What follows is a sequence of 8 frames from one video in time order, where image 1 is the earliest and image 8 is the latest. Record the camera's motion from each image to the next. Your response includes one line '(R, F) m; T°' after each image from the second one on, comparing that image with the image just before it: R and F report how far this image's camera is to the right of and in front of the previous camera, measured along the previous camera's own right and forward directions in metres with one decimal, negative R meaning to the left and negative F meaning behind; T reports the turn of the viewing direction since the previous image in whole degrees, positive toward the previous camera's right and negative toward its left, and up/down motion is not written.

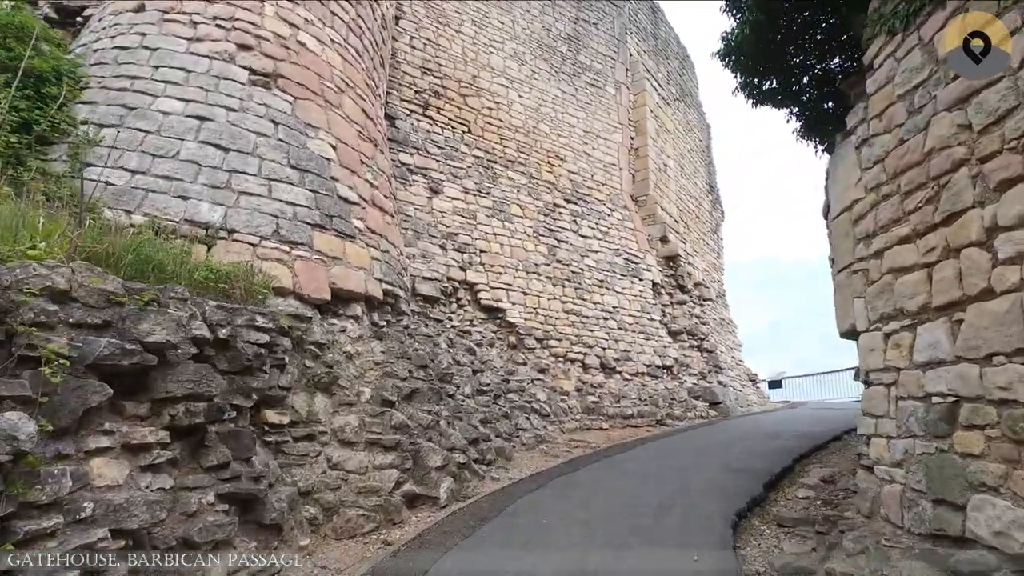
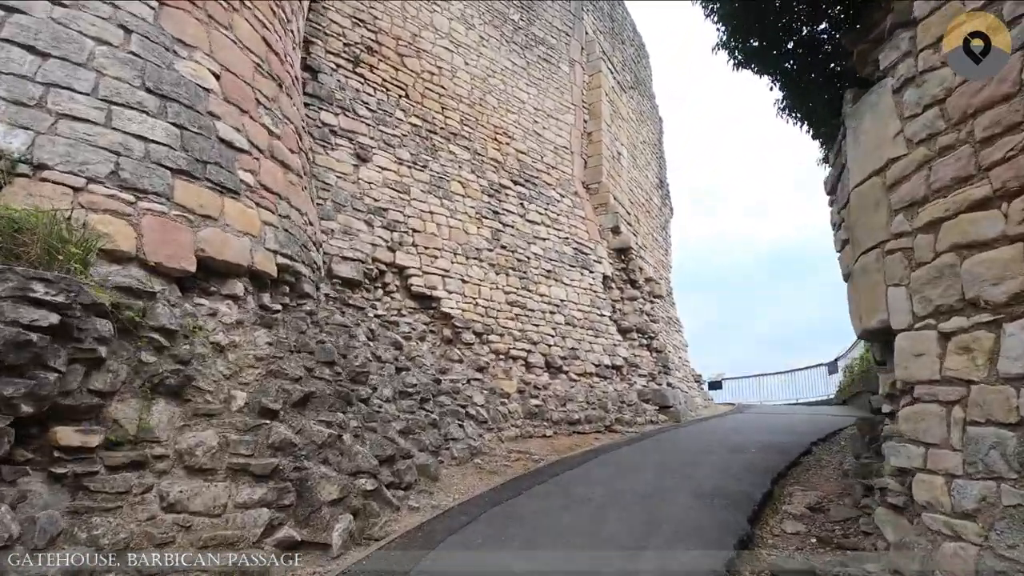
(+0.1, +1.1) m; +6°
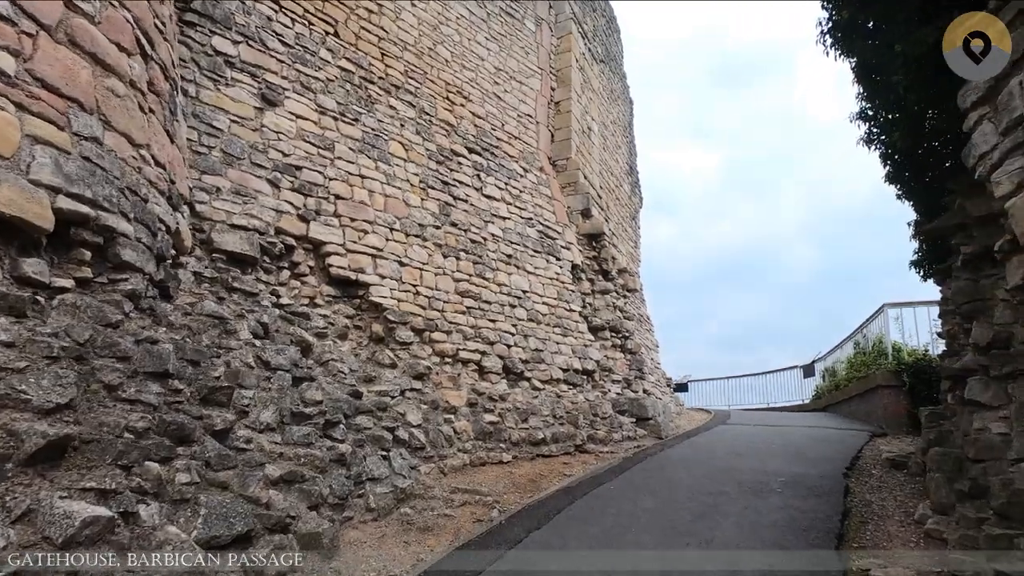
(+0.1, +1.6) m; +4°
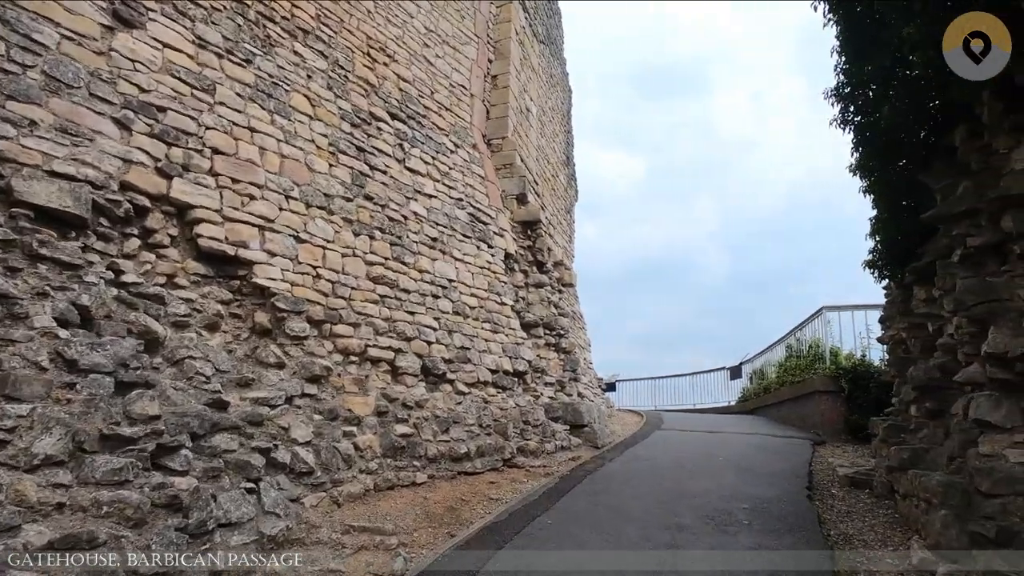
(+0.1, +1.0) m; +8°
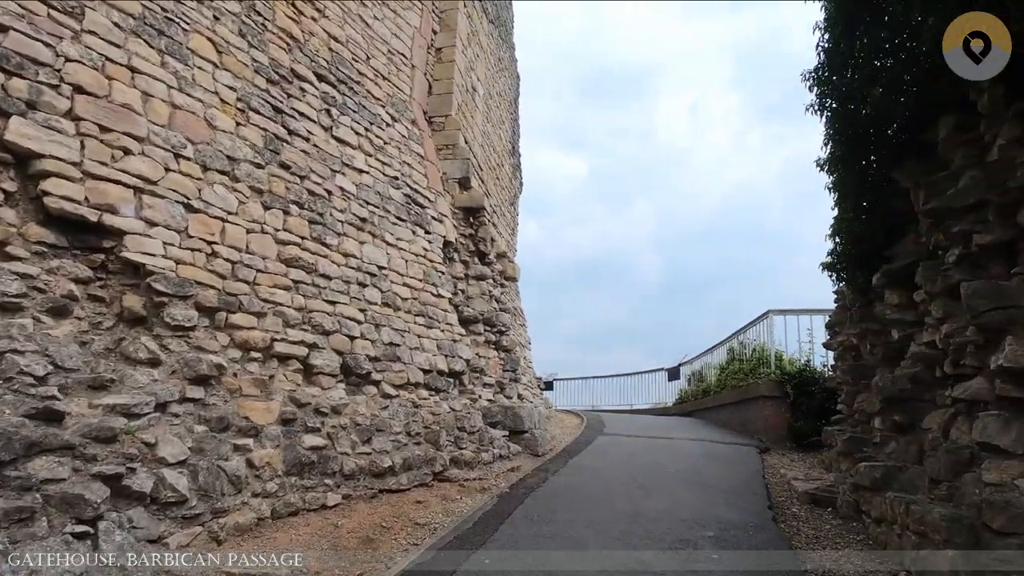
(0.0, +0.7) m; +6°
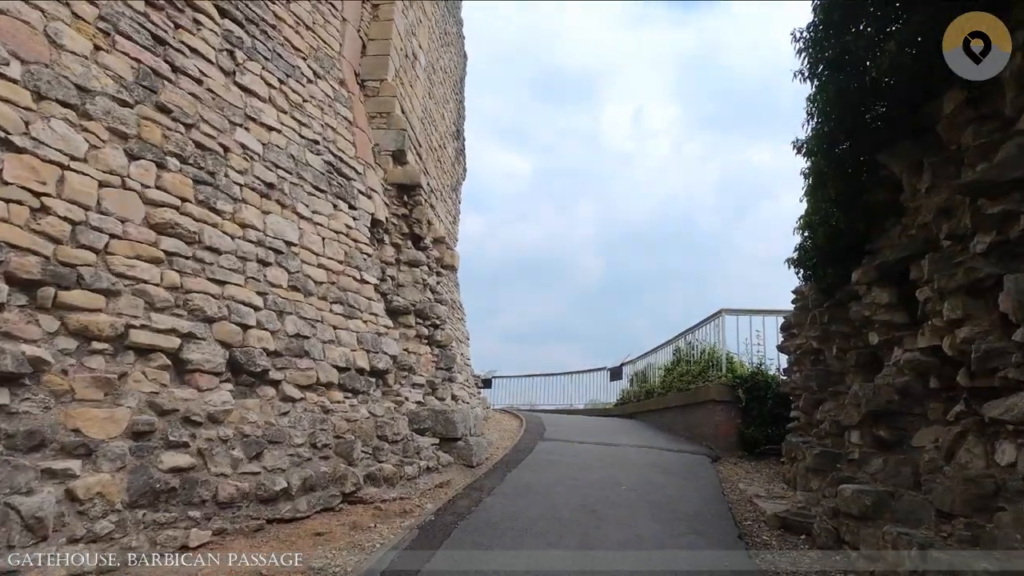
(+0.1, +0.8) m; +6°
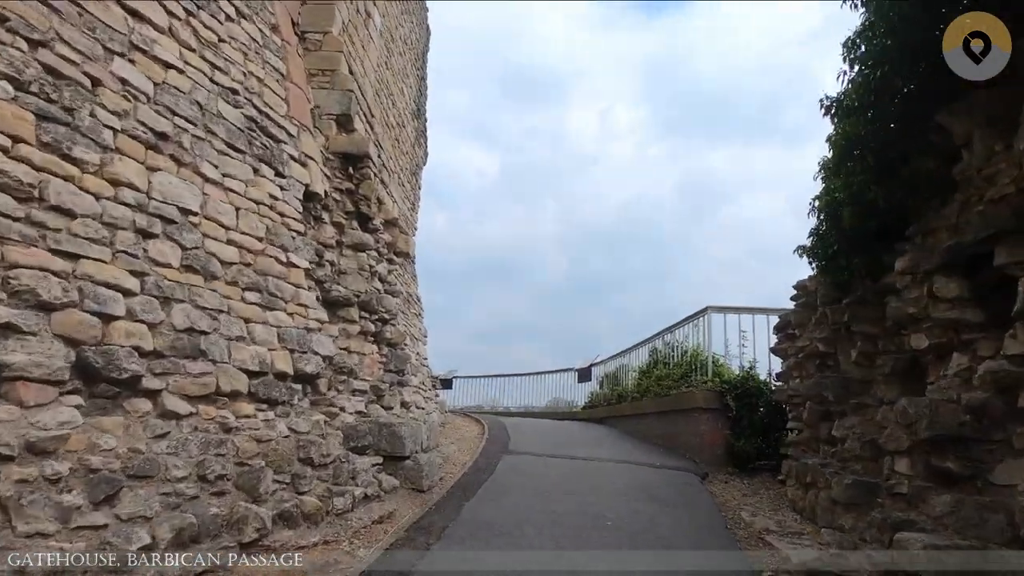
(0.0, +1.0) m; +4°
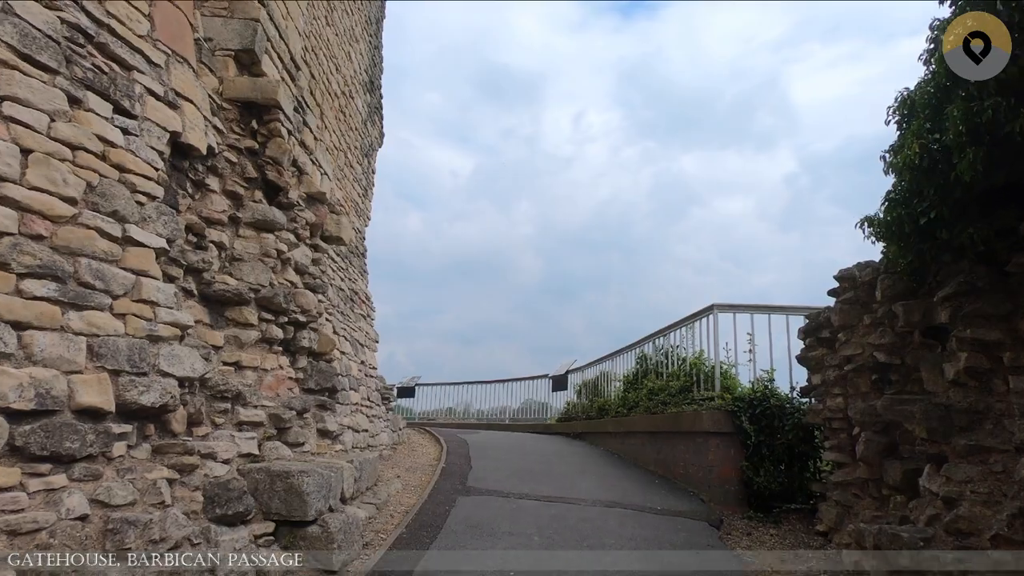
(+0.1, +1.4) m; +3°
